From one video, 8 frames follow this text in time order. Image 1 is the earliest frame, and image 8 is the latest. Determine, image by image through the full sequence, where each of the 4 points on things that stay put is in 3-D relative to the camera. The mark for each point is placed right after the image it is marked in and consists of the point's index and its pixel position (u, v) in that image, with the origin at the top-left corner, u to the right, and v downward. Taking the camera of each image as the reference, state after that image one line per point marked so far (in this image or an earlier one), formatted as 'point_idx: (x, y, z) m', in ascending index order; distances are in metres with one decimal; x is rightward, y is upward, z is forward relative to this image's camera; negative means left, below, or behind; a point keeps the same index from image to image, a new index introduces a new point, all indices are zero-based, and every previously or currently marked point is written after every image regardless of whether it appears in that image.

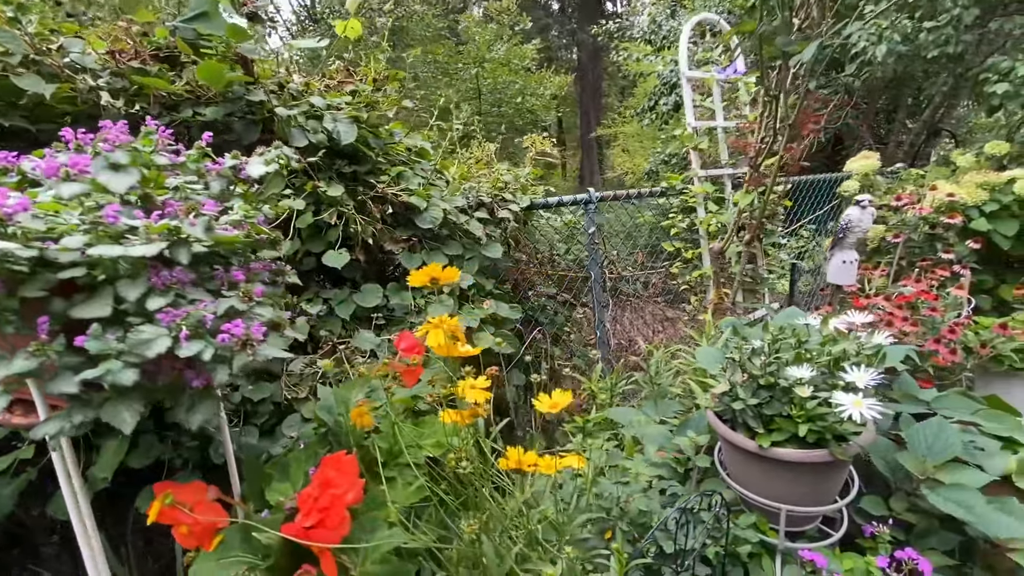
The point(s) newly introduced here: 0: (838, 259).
0: (+1.9, +0.2, +2.7) m
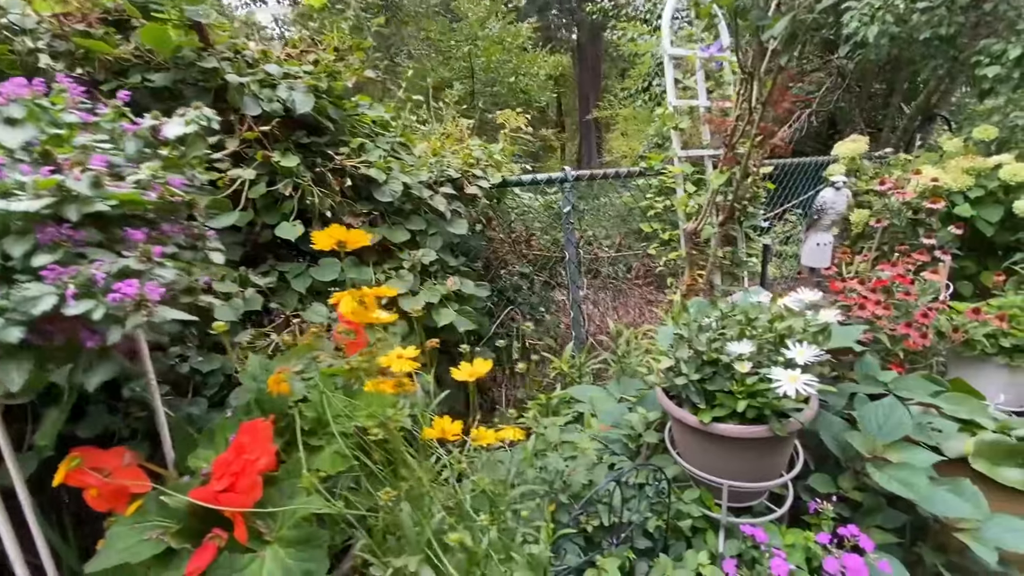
0: (+1.7, +0.3, +2.7) m
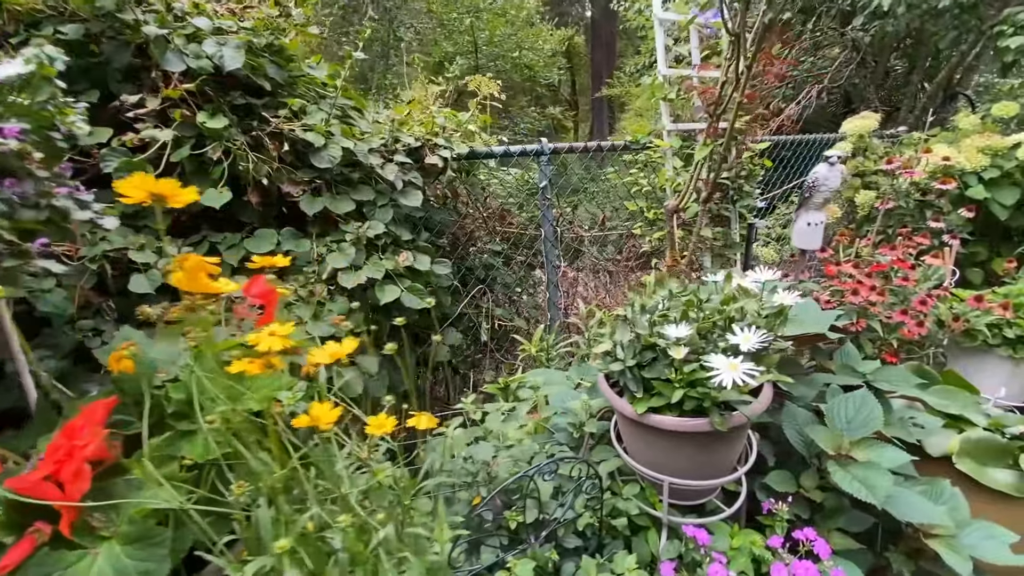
0: (+1.5, +0.3, +2.5) m
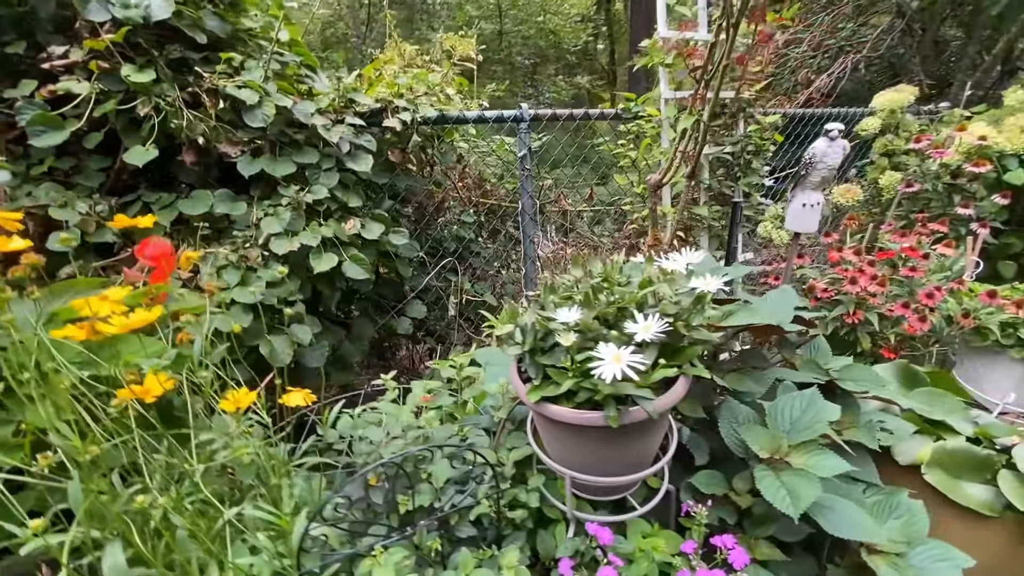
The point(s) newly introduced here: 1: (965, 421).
0: (+1.4, +0.4, +2.3) m
1: (+1.6, -0.5, +1.7) m
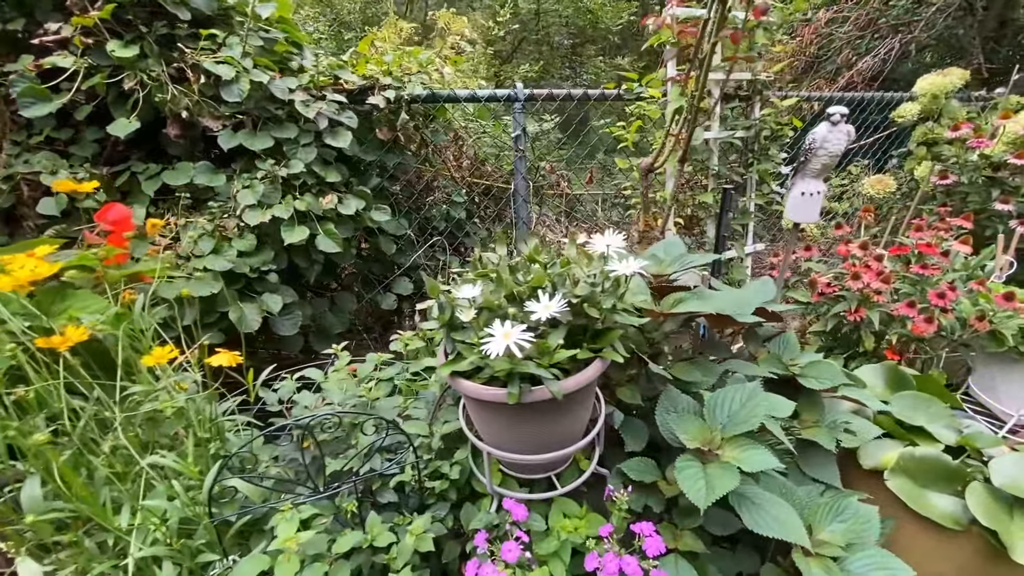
0: (+1.3, +0.4, +2.2) m
1: (+1.5, -0.5, +1.6) m
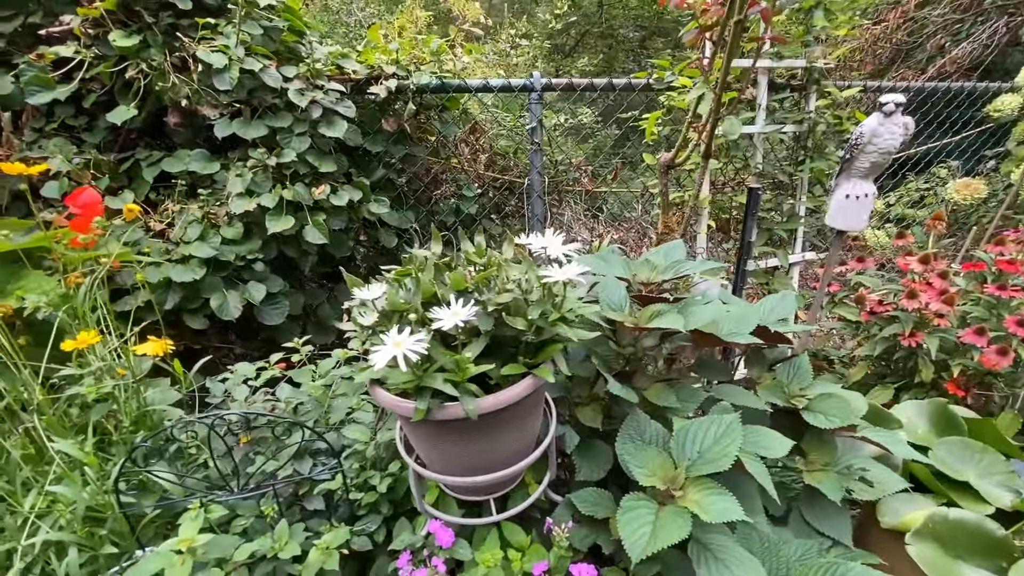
0: (+1.3, +0.4, +1.9) m
1: (+1.4, -0.6, +1.3) m
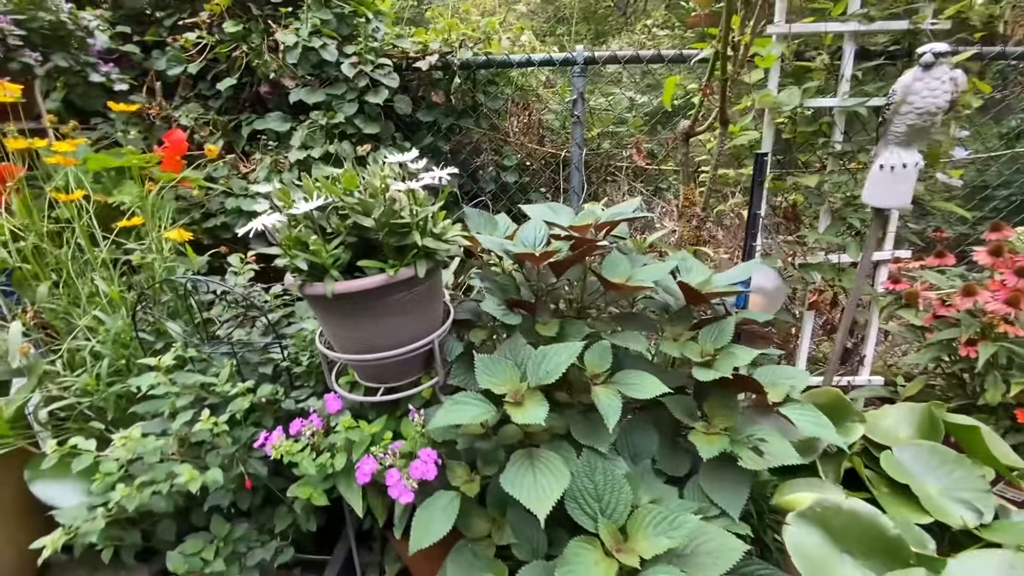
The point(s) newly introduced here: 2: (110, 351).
0: (+1.3, +0.4, +1.6) m
1: (+1.0, -0.5, +1.1) m
2: (-1.2, -0.2, +1.4) m
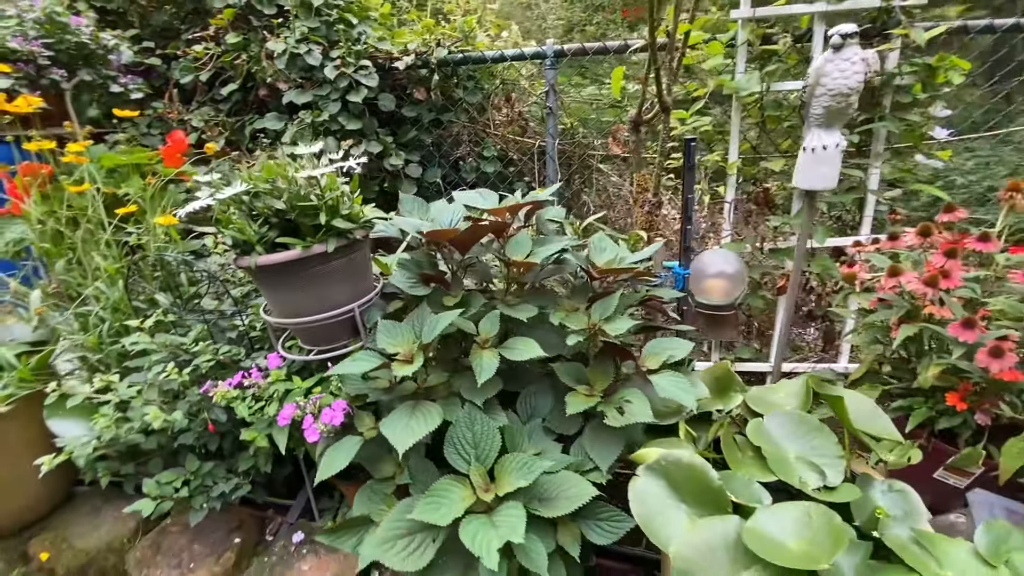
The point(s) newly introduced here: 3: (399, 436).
0: (+1.0, +0.5, +1.7) m
1: (+0.7, -0.4, +1.2) m
2: (-1.5, -0.1, +1.7) m
3: (-0.3, -0.4, +1.2) m
